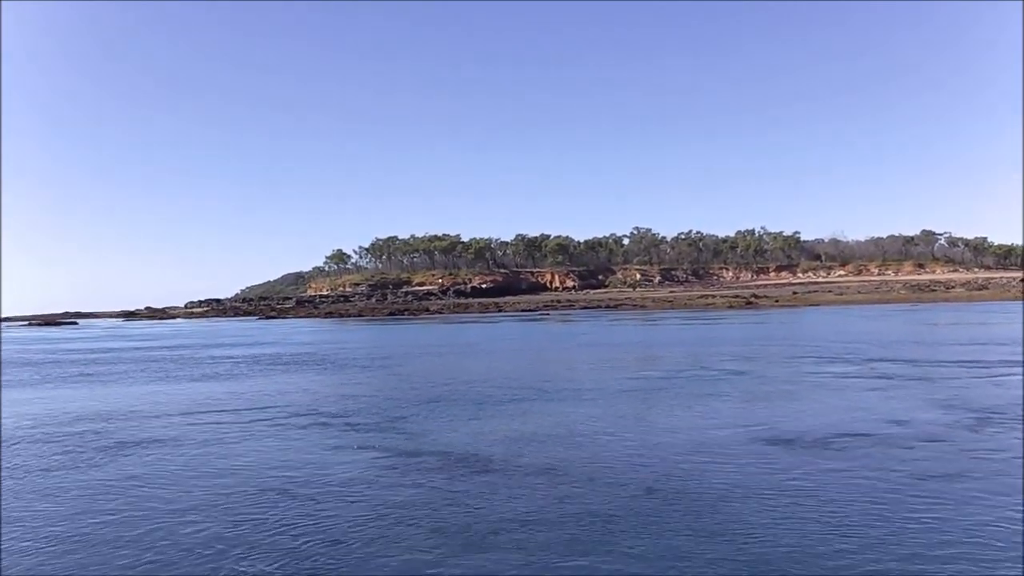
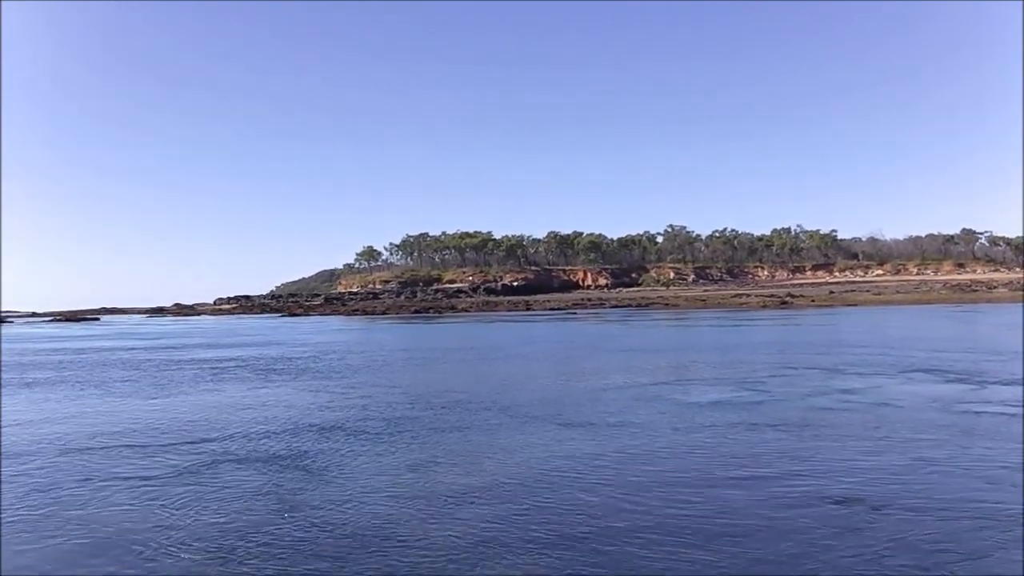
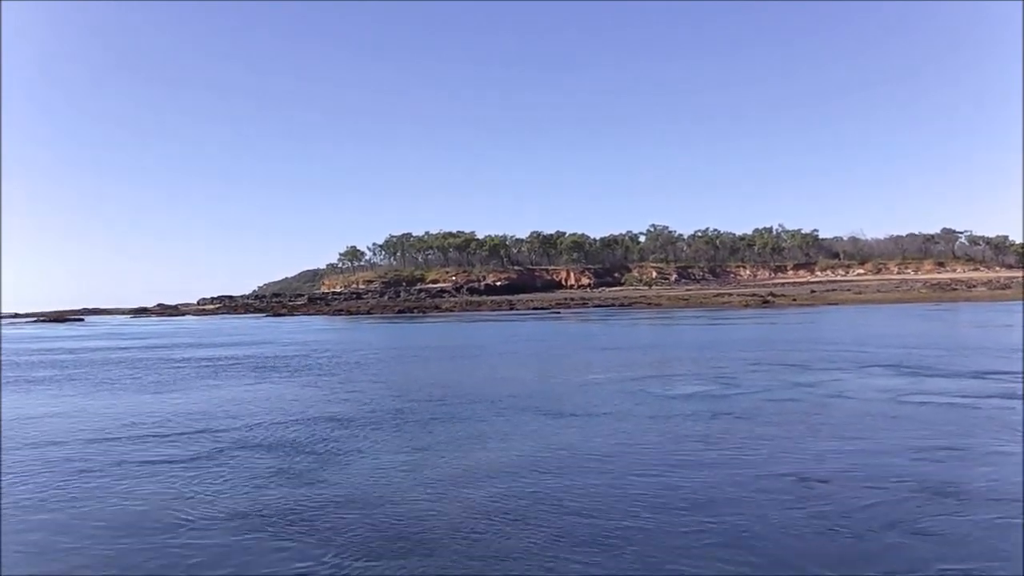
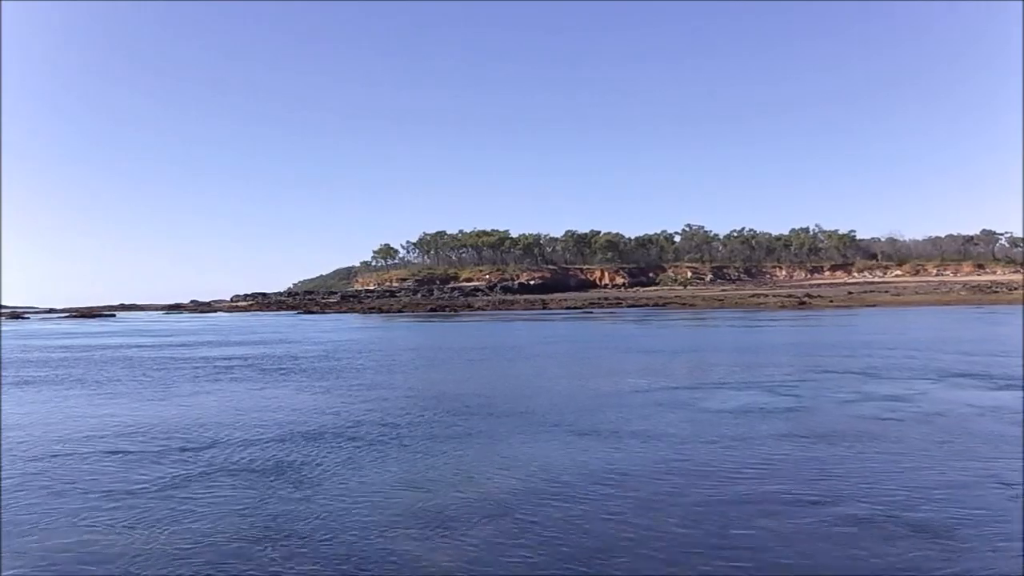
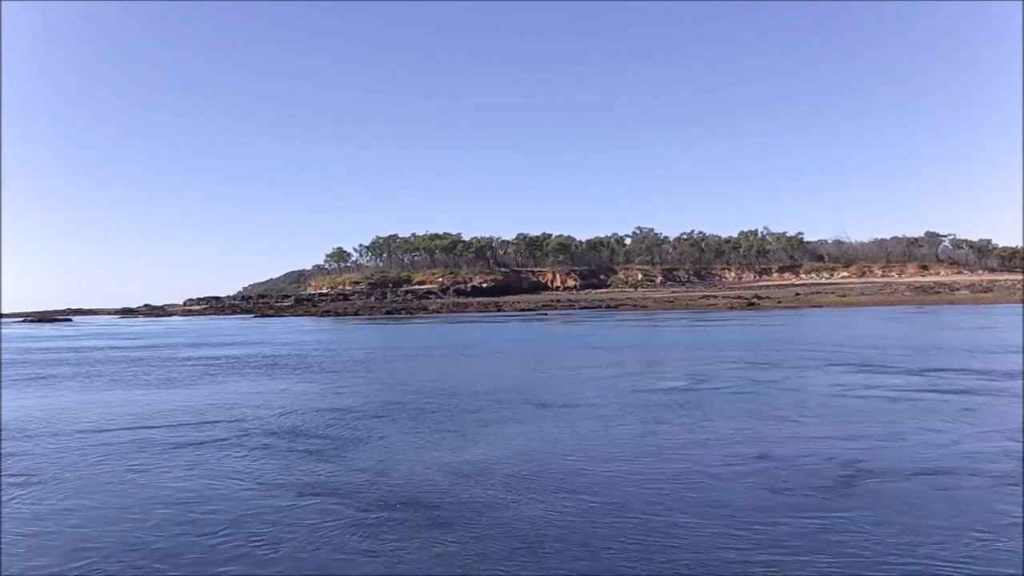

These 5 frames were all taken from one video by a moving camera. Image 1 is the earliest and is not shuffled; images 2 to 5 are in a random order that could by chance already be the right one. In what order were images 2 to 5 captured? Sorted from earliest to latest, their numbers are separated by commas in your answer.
5, 3, 2, 4
